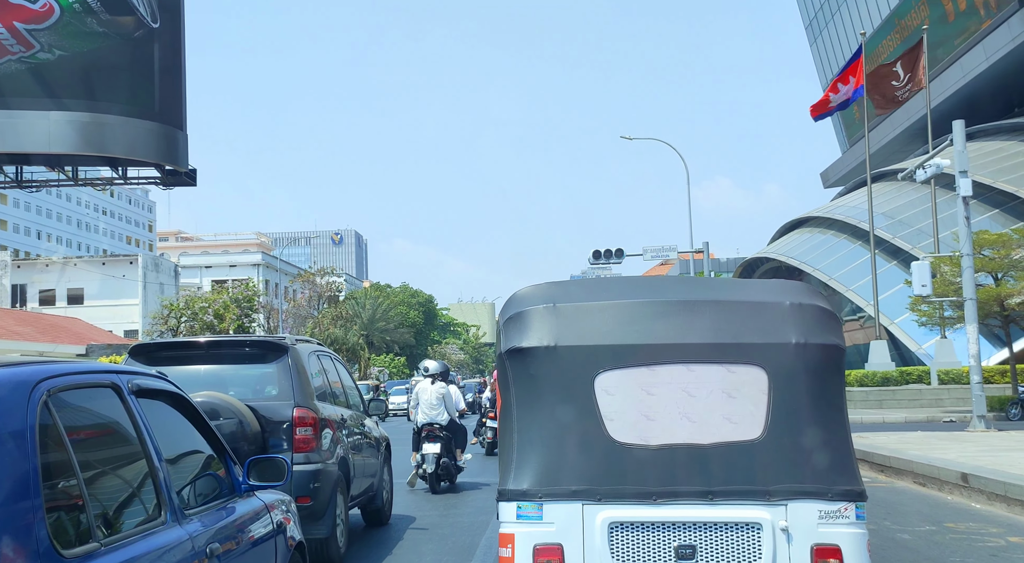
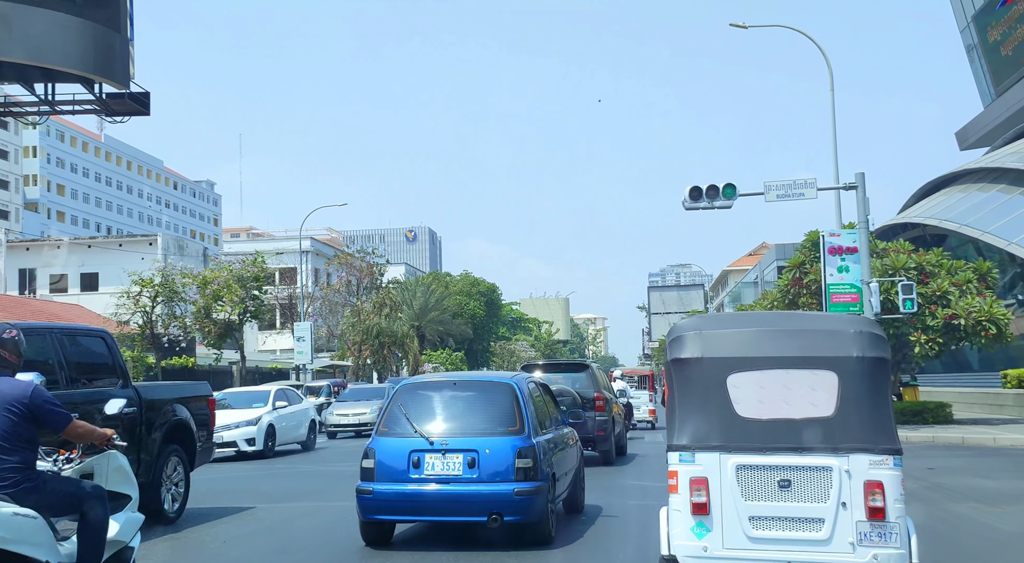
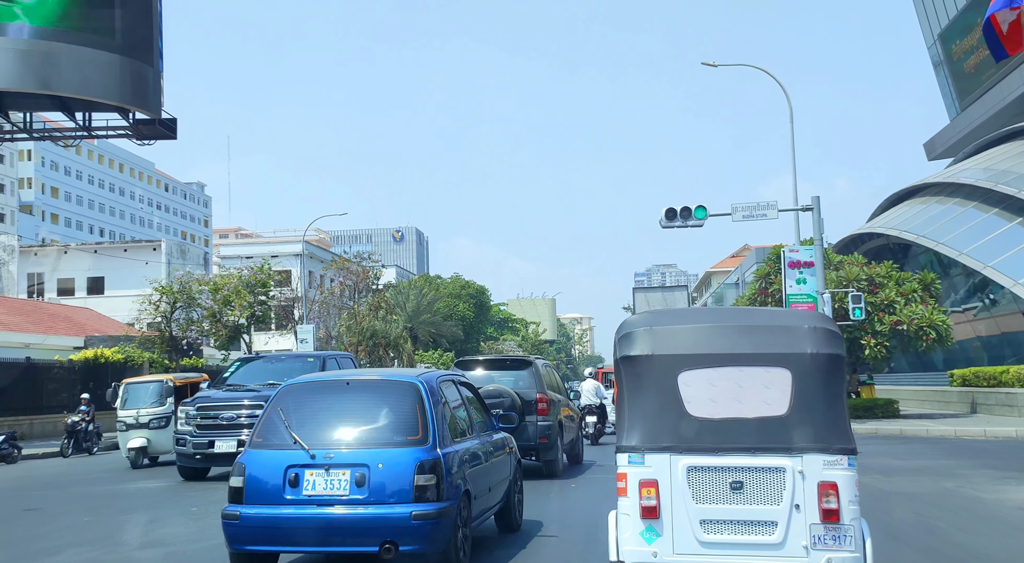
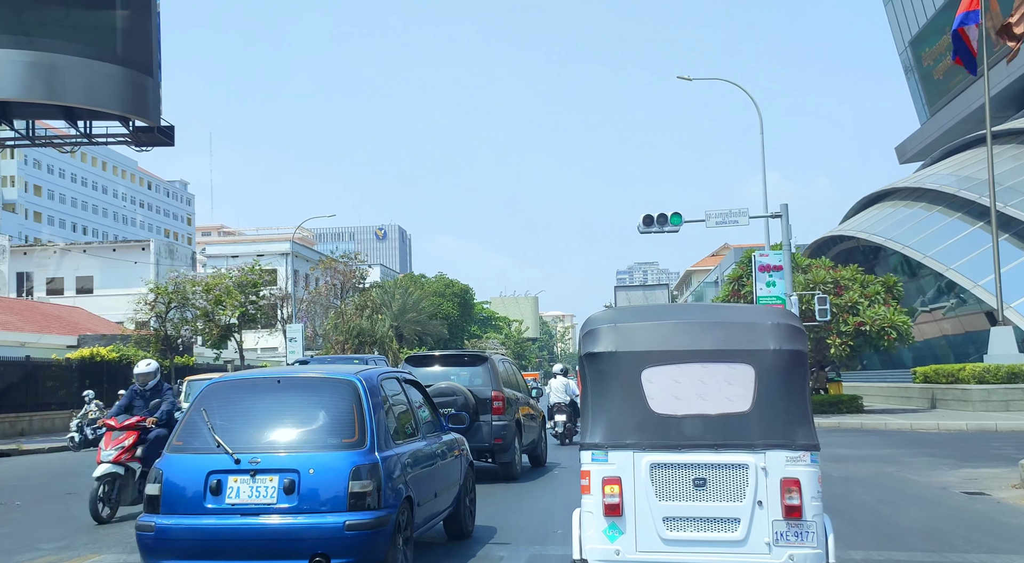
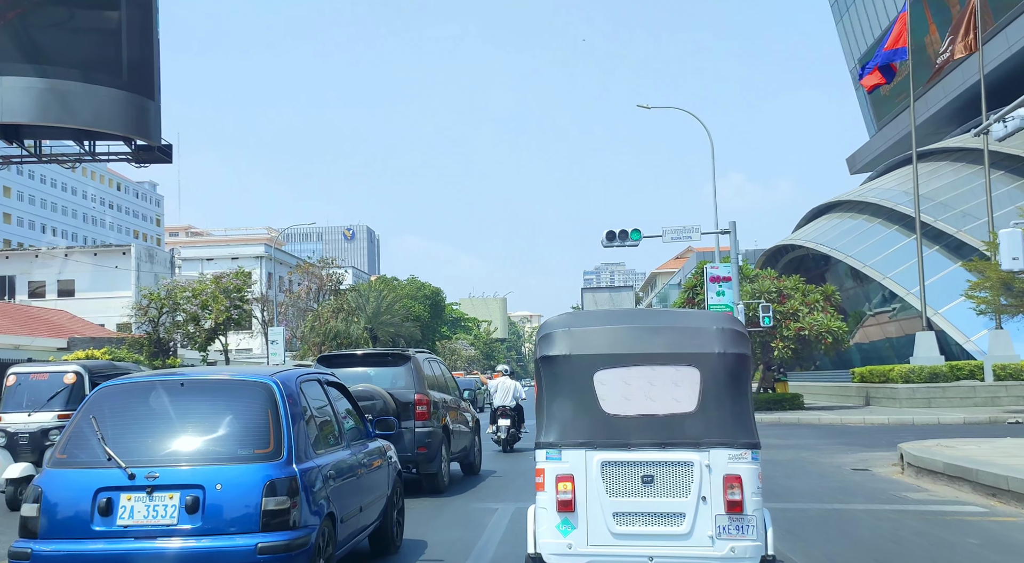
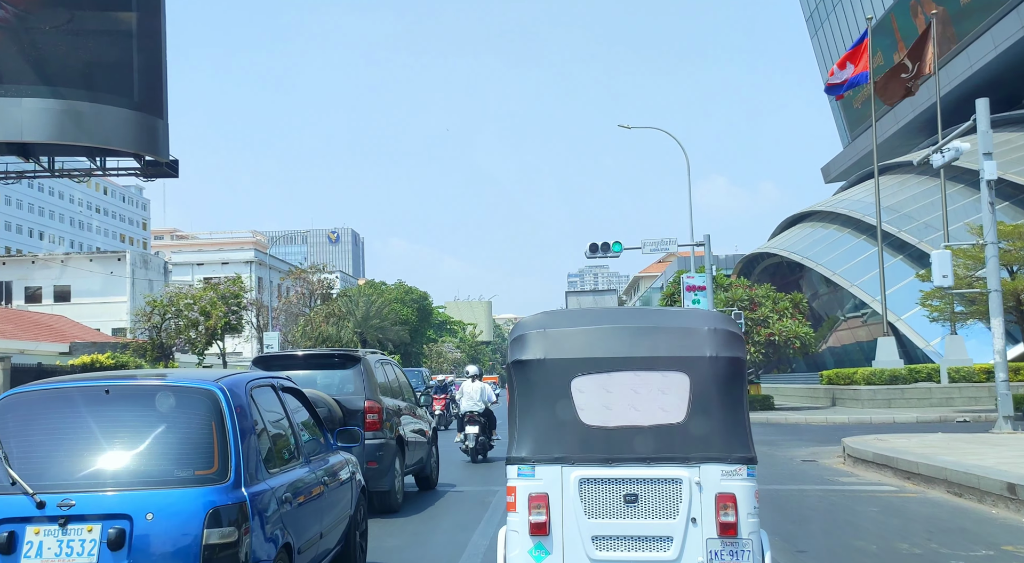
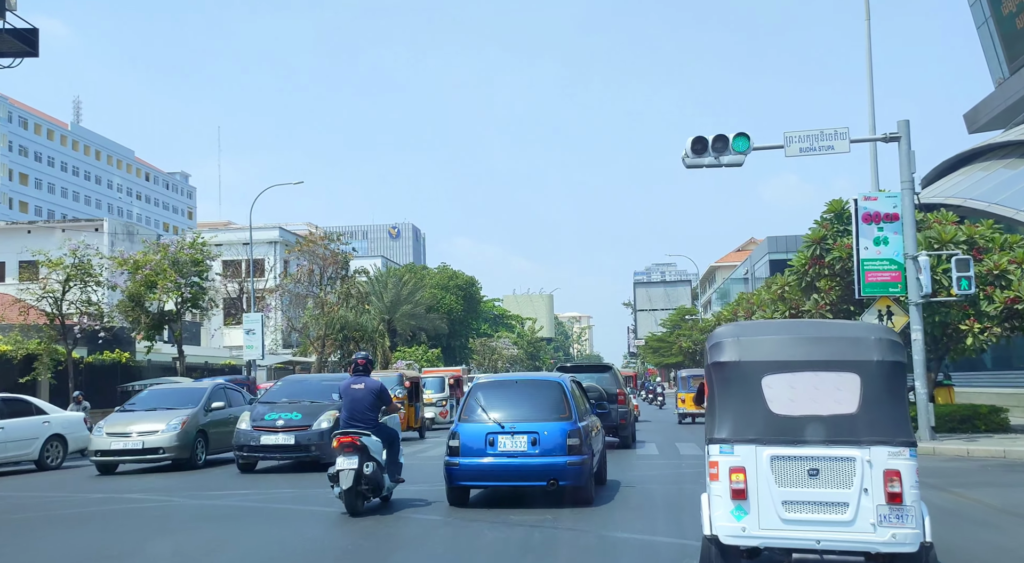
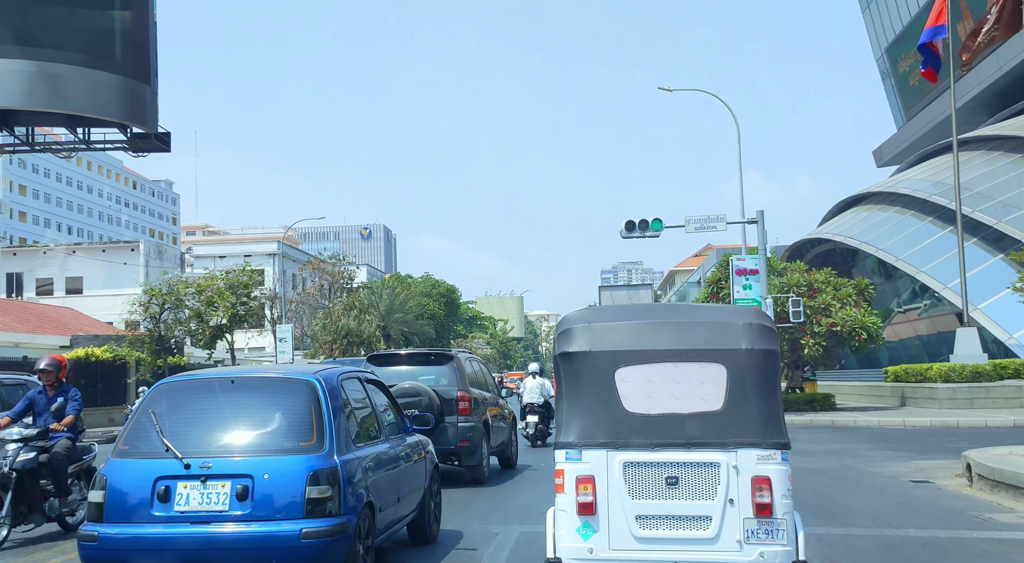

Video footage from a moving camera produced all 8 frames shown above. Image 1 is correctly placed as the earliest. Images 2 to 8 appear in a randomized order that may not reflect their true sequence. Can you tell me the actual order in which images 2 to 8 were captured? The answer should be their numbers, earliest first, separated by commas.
6, 5, 8, 4, 3, 2, 7
